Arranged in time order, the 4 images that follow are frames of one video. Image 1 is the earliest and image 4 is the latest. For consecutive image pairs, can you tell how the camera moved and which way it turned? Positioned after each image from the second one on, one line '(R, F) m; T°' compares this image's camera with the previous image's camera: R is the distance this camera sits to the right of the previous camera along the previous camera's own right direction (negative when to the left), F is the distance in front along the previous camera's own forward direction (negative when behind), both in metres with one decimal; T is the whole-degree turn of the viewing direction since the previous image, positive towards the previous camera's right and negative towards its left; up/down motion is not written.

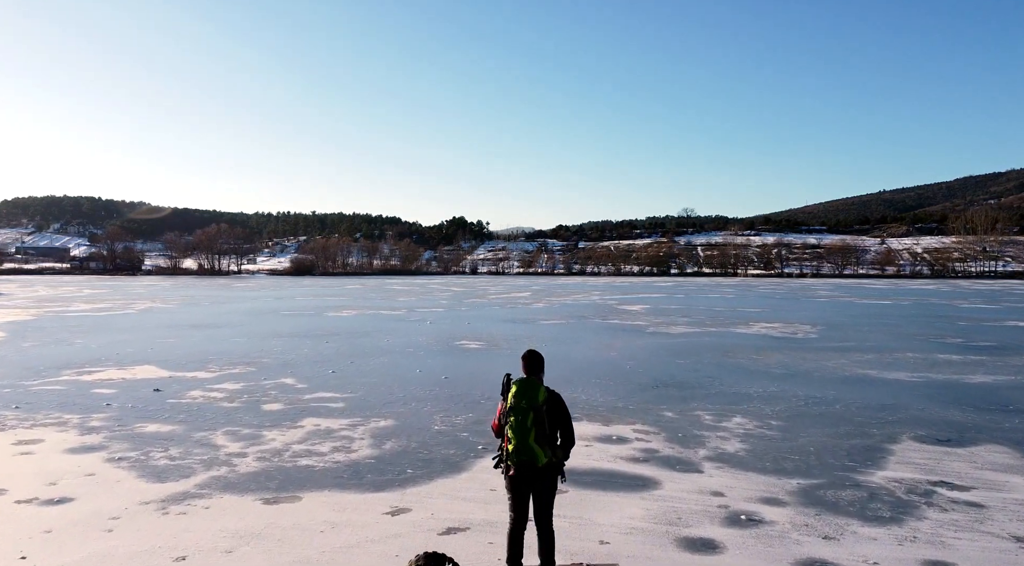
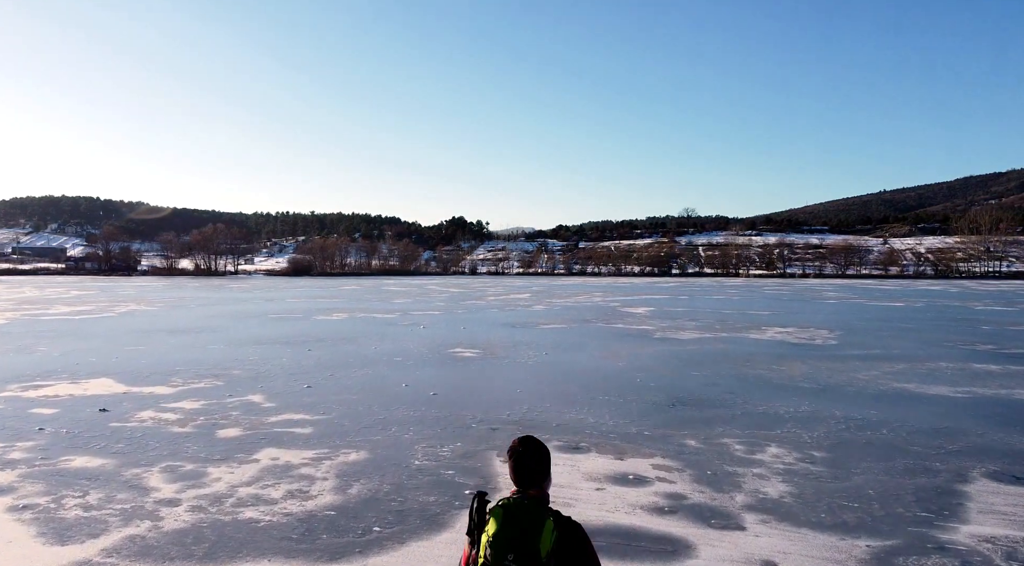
(0.0, +0.7) m; 0°
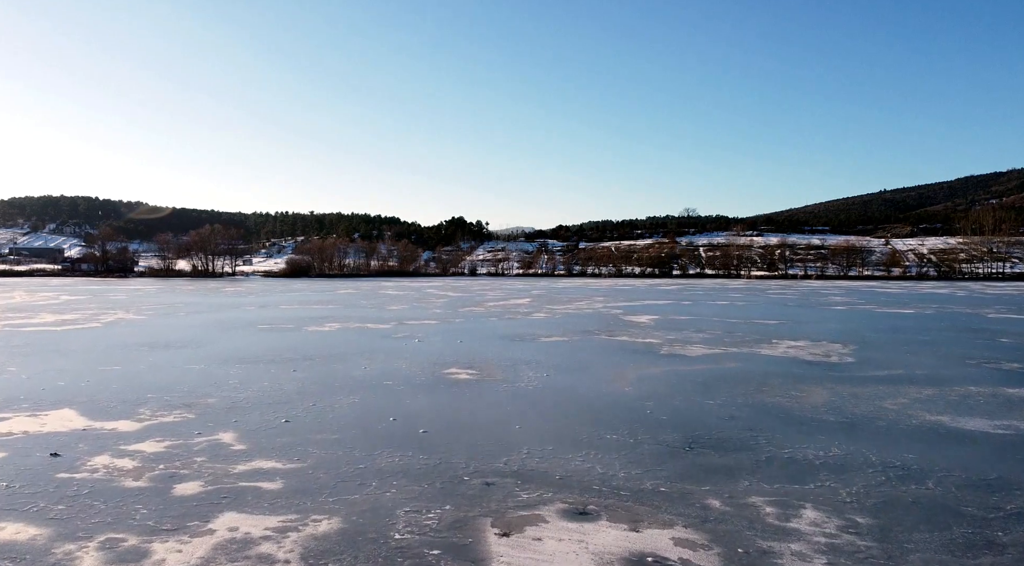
(0.0, +0.5) m; 0°
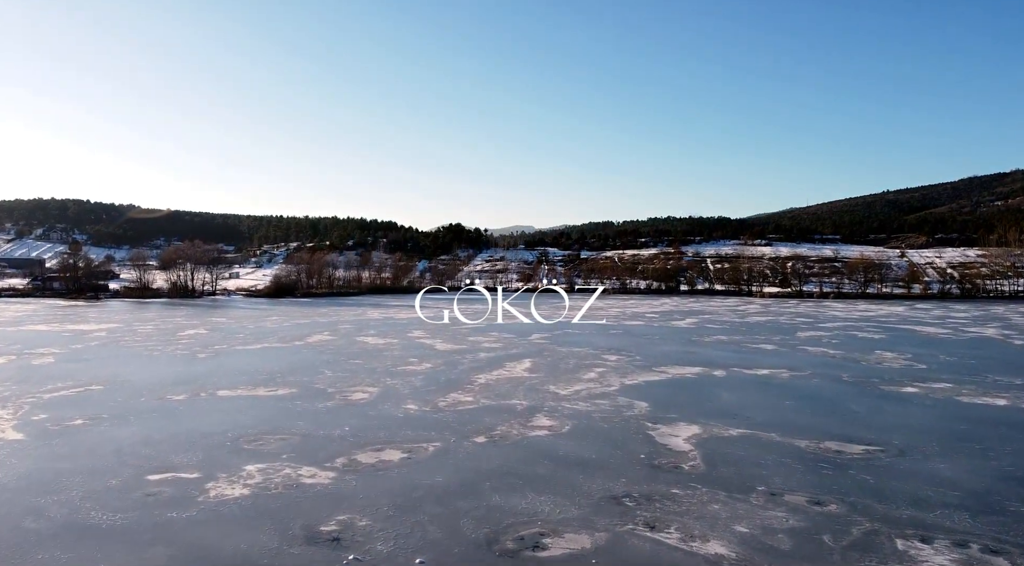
(+0.1, +3.7) m; 0°
